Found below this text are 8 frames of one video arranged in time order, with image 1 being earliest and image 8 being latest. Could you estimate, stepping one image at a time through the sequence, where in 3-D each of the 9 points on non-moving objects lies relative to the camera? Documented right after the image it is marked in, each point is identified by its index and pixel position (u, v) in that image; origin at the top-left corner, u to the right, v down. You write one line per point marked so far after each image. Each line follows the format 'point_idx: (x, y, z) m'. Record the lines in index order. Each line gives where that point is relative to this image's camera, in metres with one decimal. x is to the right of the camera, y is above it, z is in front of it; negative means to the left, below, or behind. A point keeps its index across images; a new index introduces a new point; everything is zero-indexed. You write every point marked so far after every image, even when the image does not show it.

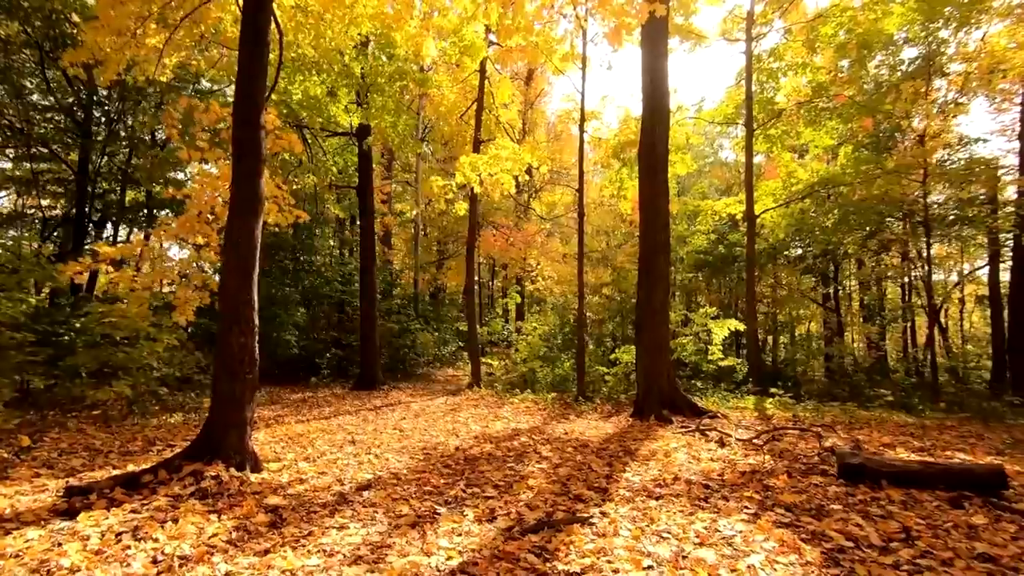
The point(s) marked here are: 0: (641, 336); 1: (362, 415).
0: (+2.2, -0.8, +8.7) m
1: (-2.5, -2.1, +8.5) m
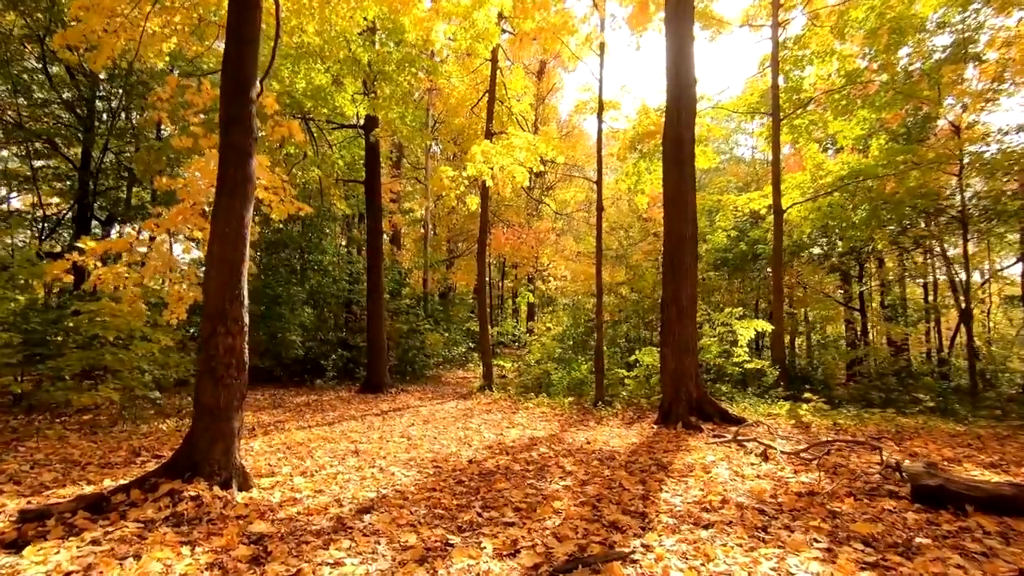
0: (+2.5, -0.8, +8.1) m
1: (-2.3, -2.1, +8.0) m
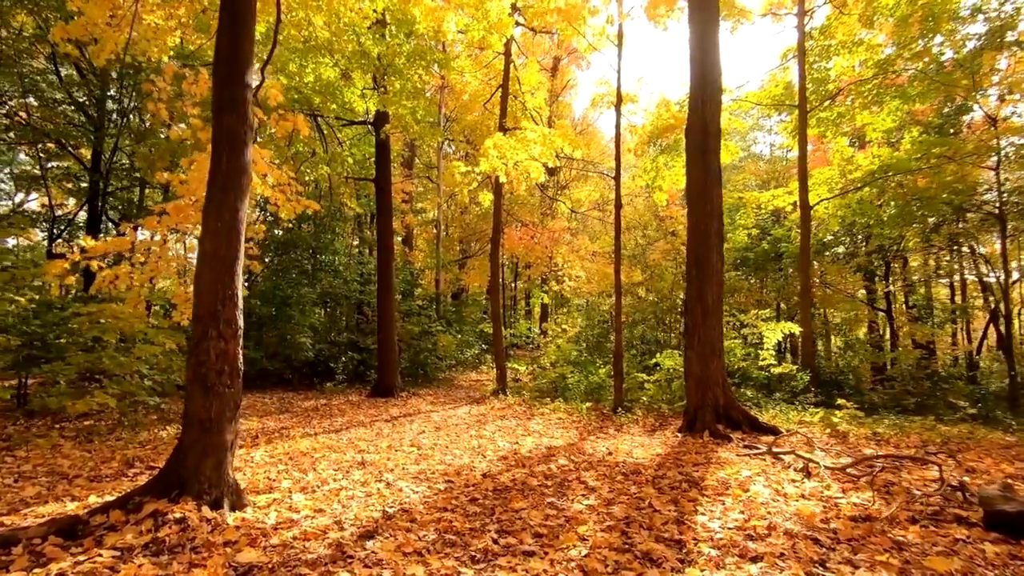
0: (+2.7, -0.8, +7.7) m
1: (-2.0, -2.1, +7.6) m
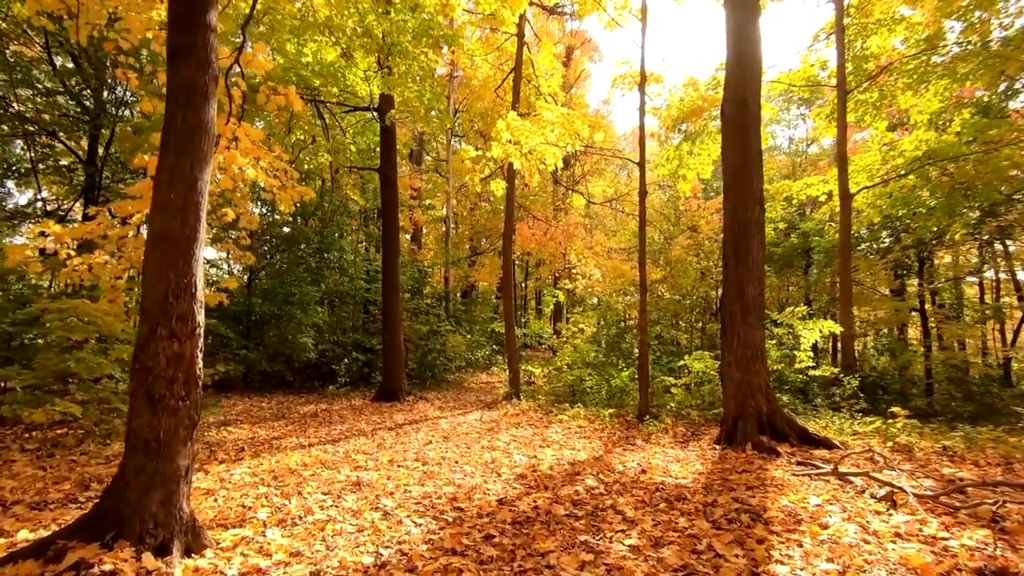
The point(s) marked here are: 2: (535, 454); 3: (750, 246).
0: (+2.9, -0.7, +6.8) m
1: (-1.8, -2.0, +6.9) m
2: (+0.3, -2.0, +6.1) m
3: (+3.2, +0.6, +6.8) m
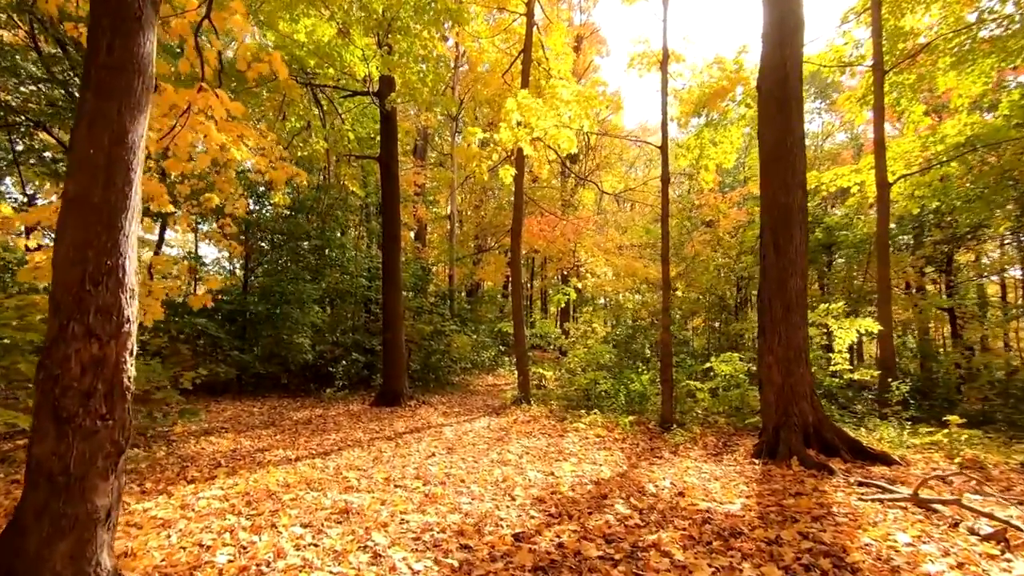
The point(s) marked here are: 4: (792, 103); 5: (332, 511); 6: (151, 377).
0: (+3.1, -0.6, +6.1) m
1: (-1.7, -1.9, +6.2) m
2: (+0.4, -1.9, +5.4) m
3: (+3.4, +0.6, +6.1) m
4: (+3.4, +2.3, +6.2) m
5: (-1.3, -1.7, +3.8) m
6: (-4.3, -1.1, +6.1) m
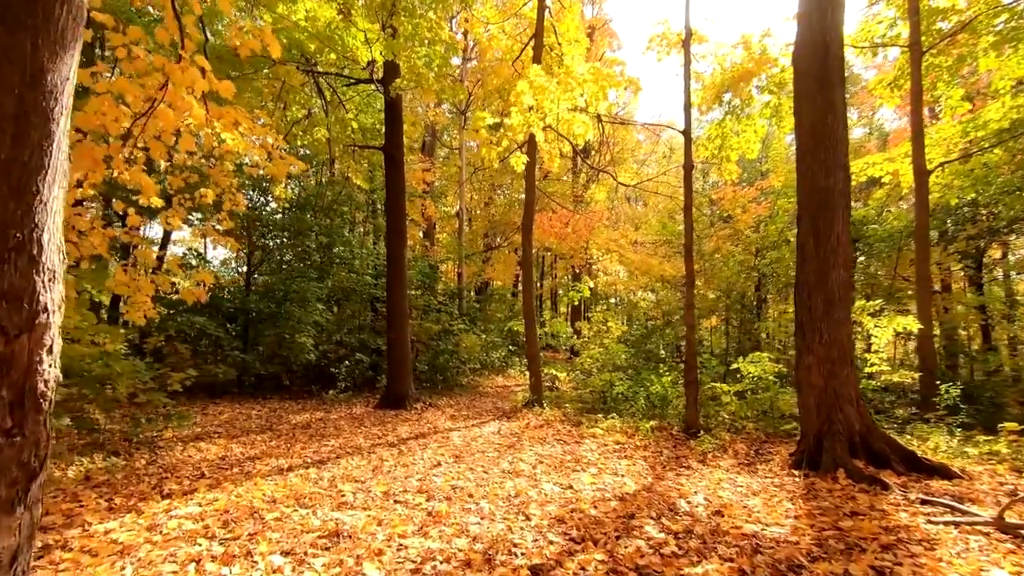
0: (+3.2, -0.6, +5.5) m
1: (-1.5, -1.9, +5.7) m
2: (+0.6, -1.8, +4.8) m
3: (+3.5, +0.7, +5.5) m
4: (+3.5, +2.3, +5.6) m
5: (-1.2, -1.6, +3.3) m
6: (-4.2, -1.0, +5.7) m
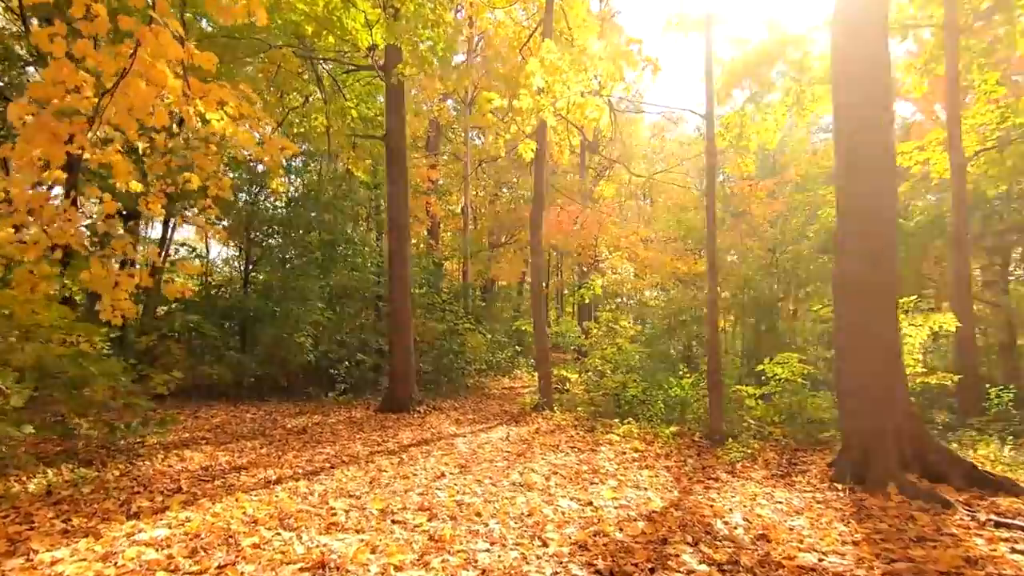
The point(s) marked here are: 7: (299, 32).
0: (+3.3, -0.5, +5.0) m
1: (-1.4, -1.8, +5.2) m
2: (+0.7, -1.8, +4.3) m
3: (+3.6, +0.8, +5.0) m
4: (+3.6, +2.4, +5.1) m
5: (-1.2, -1.5, +2.8) m
6: (-4.0, -1.0, +5.2) m
7: (-3.5, +4.2, +8.2) m
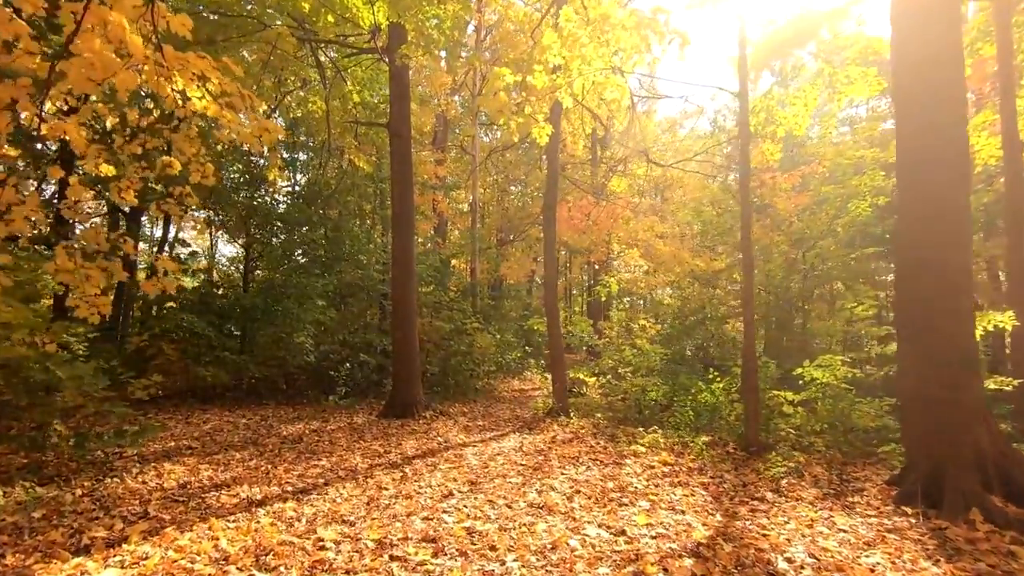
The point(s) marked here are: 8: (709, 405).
0: (+3.5, -0.4, +4.3) m
1: (-1.3, -1.8, +4.6) m
2: (+0.8, -1.7, +3.7) m
3: (+3.7, +0.8, +4.3) m
4: (+3.8, +2.5, +4.4) m
5: (-1.0, -1.5, +2.2) m
6: (-3.9, -0.9, +4.6) m
7: (-3.3, +4.2, +7.7) m
8: (+3.0, -1.8, +7.7) m
